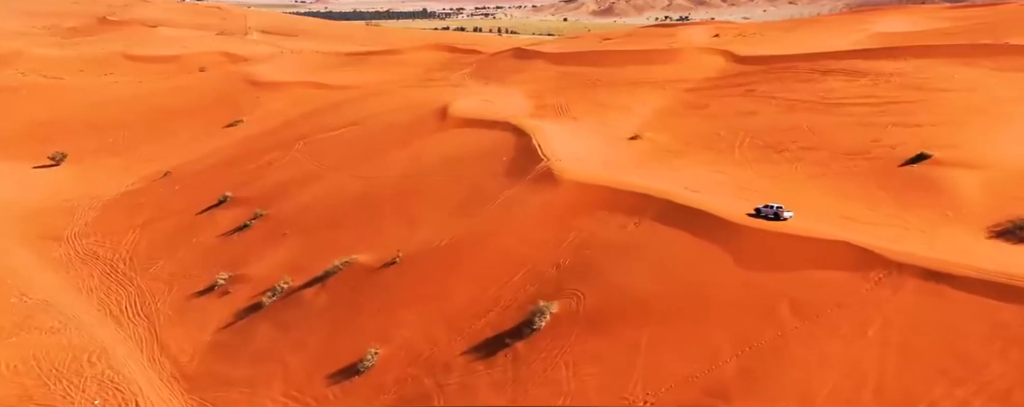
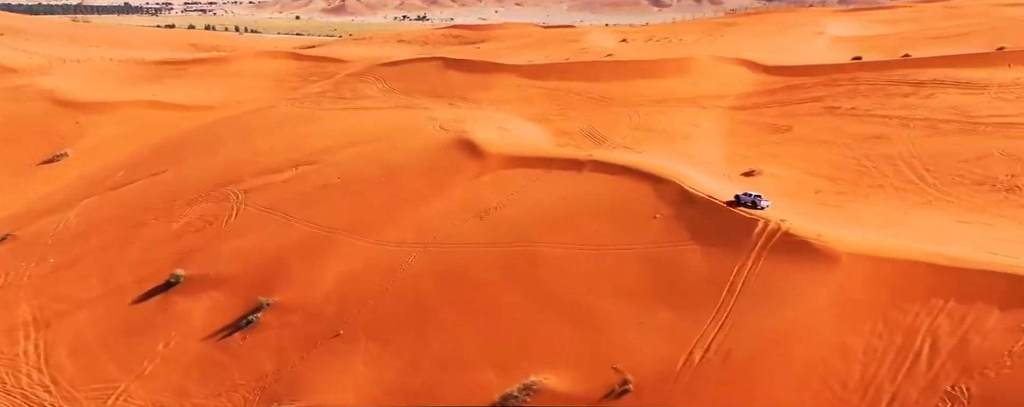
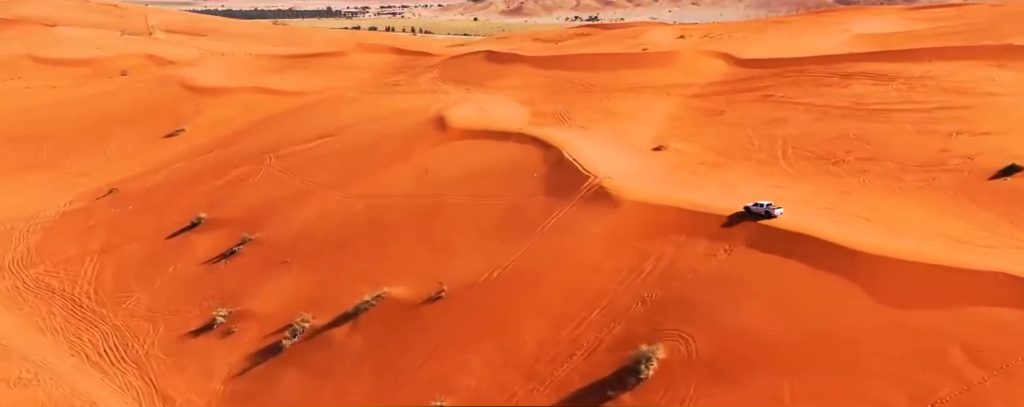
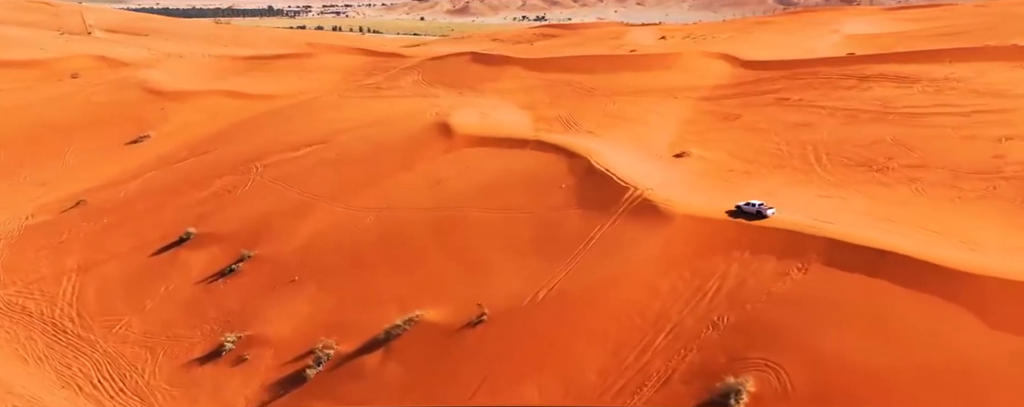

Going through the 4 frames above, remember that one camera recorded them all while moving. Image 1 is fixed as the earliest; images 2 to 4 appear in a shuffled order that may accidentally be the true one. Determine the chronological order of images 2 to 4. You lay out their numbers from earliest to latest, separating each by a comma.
3, 4, 2
